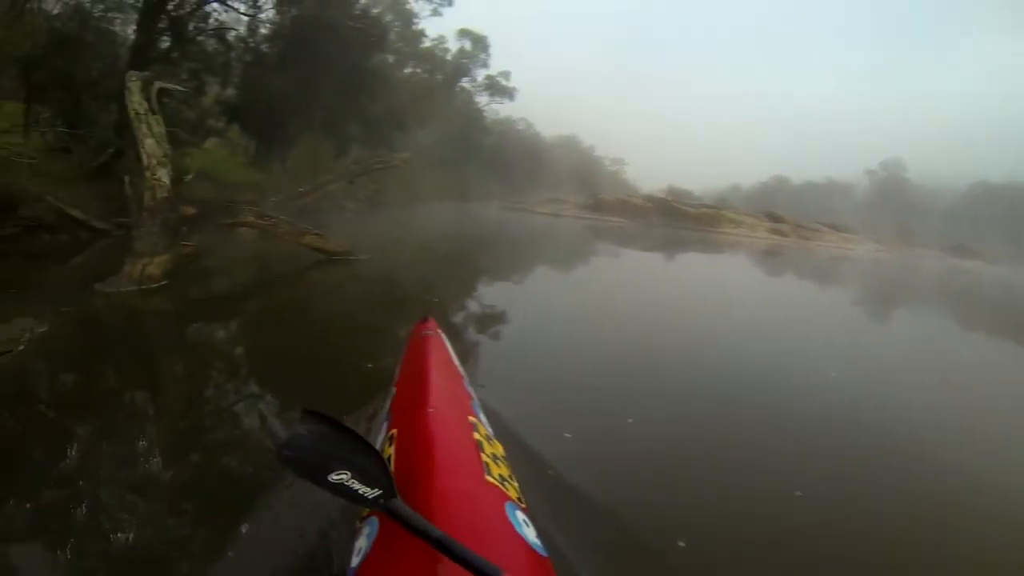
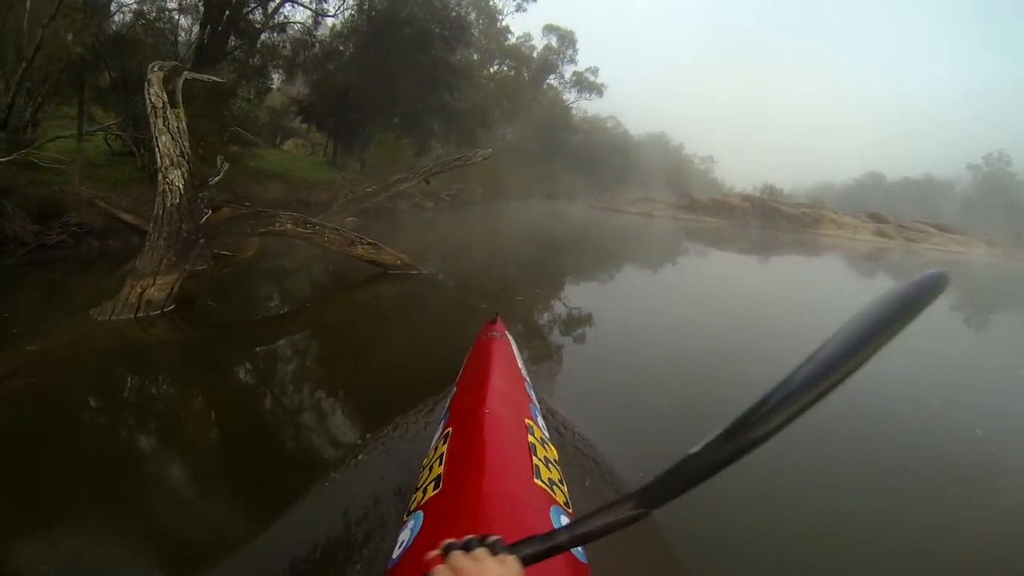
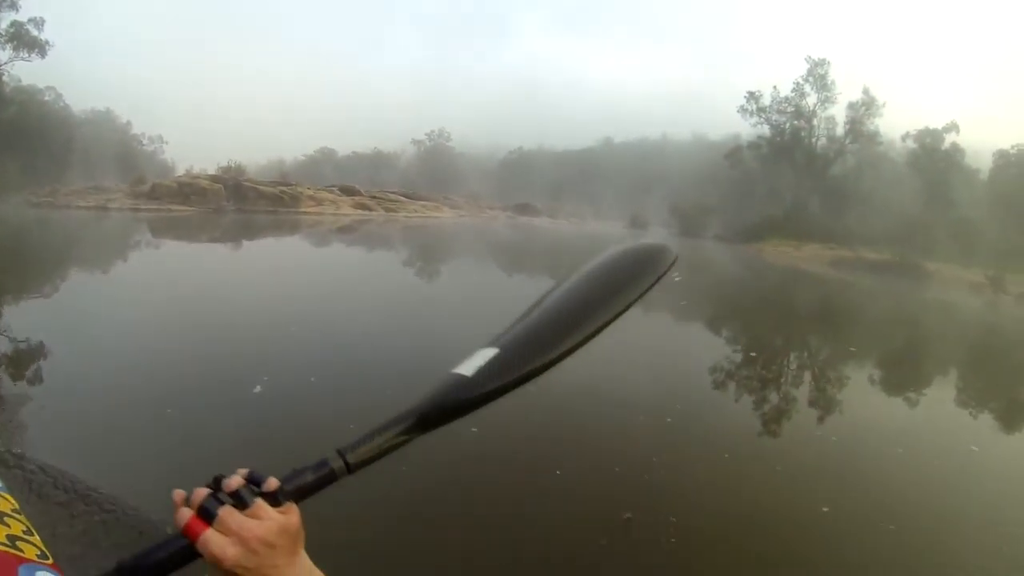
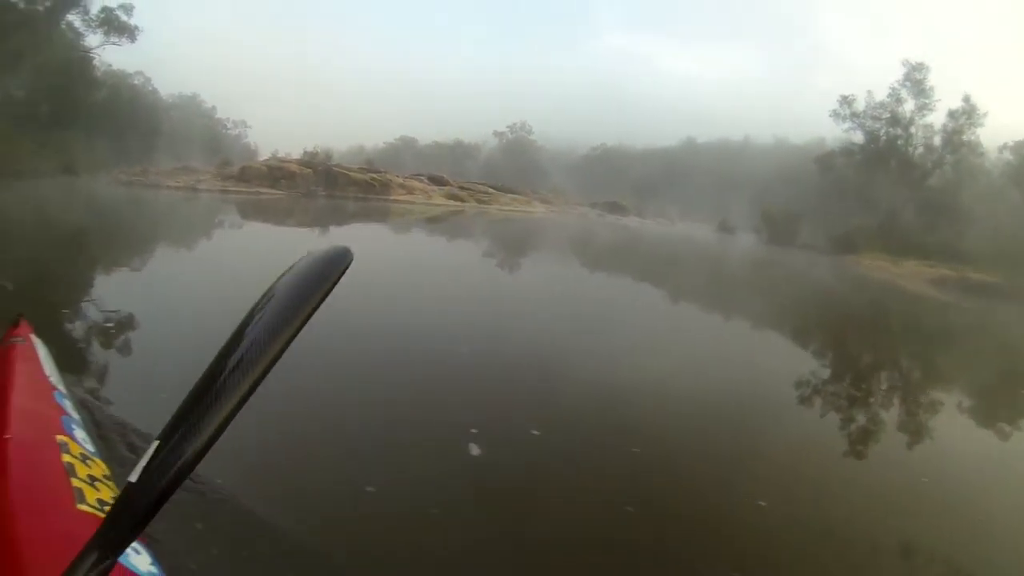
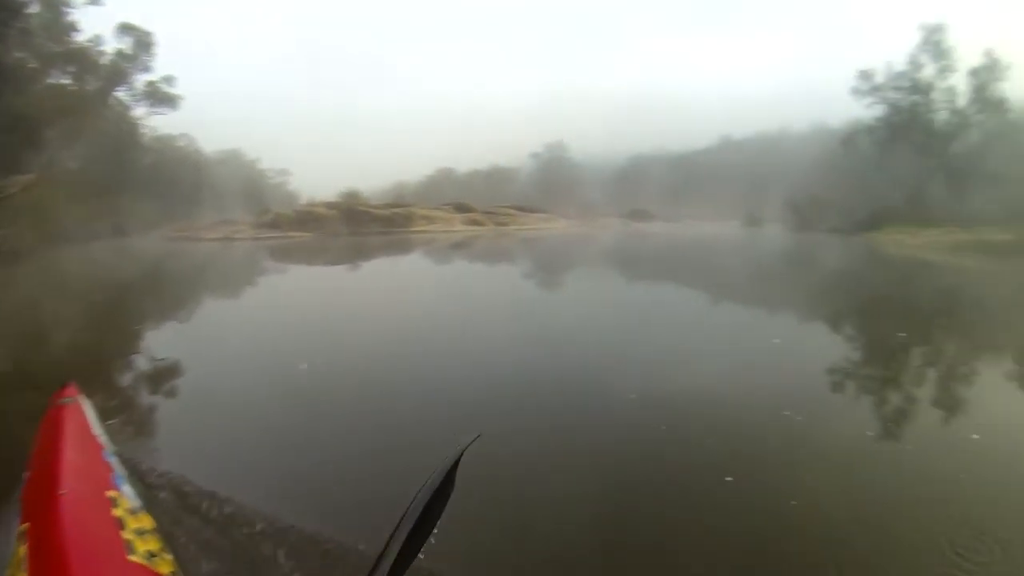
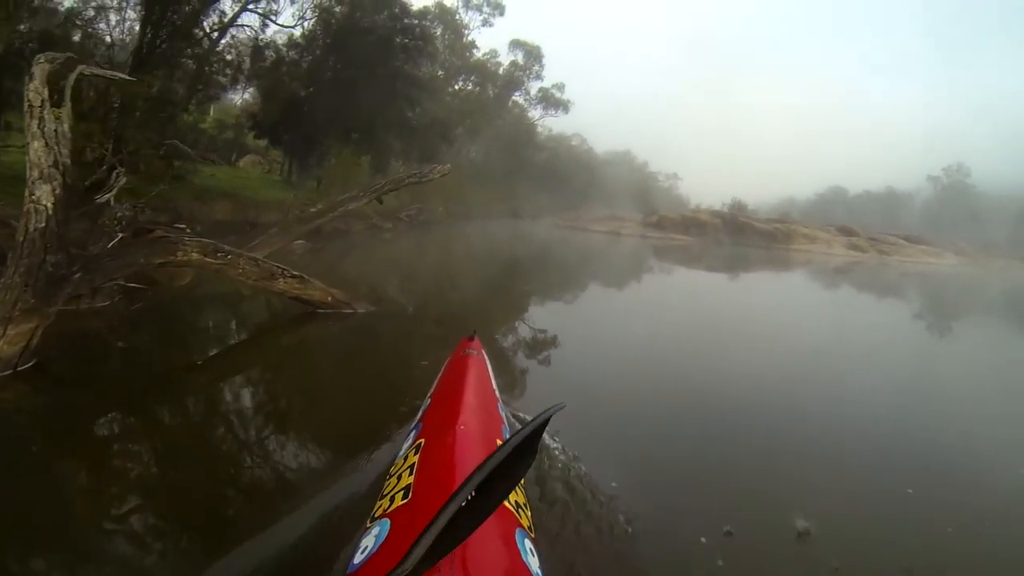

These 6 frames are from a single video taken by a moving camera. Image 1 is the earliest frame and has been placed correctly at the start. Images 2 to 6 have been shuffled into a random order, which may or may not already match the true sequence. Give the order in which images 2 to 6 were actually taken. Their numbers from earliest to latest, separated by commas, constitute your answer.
2, 6, 5, 3, 4
